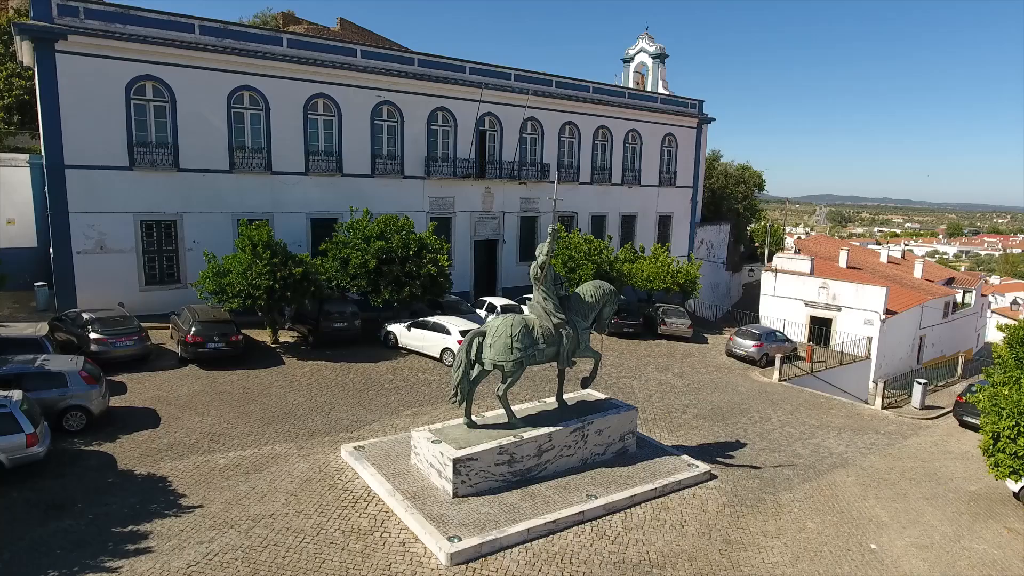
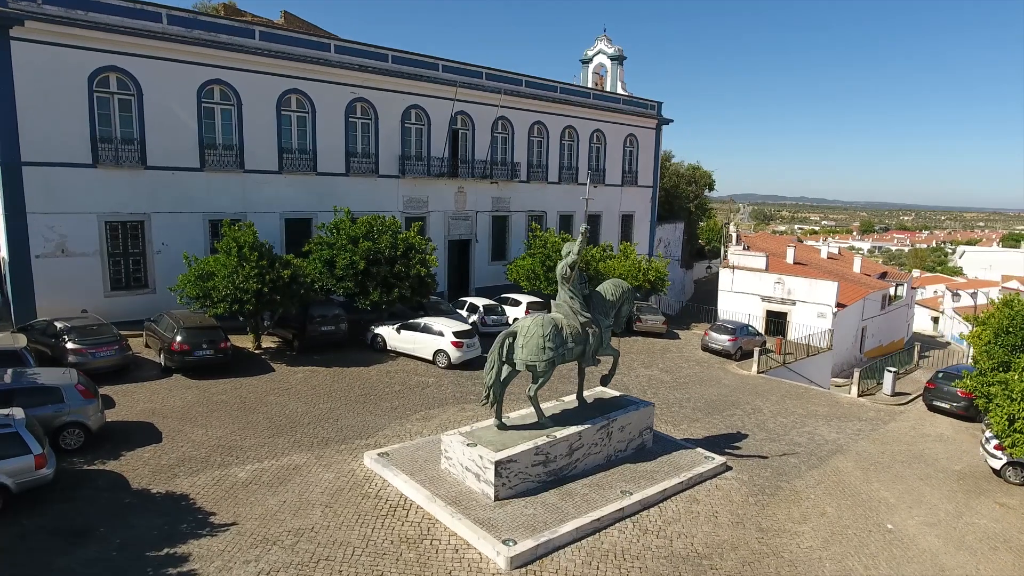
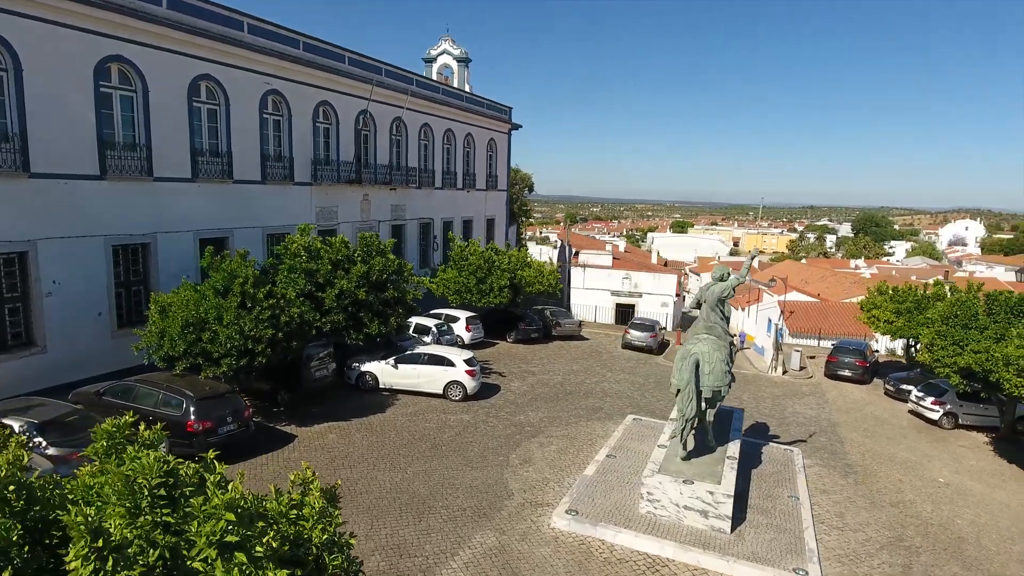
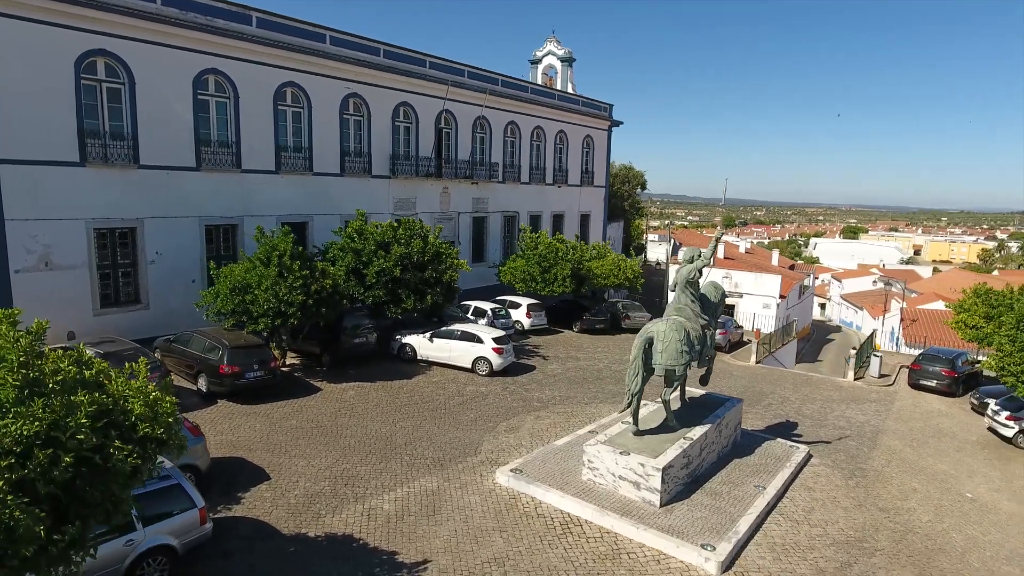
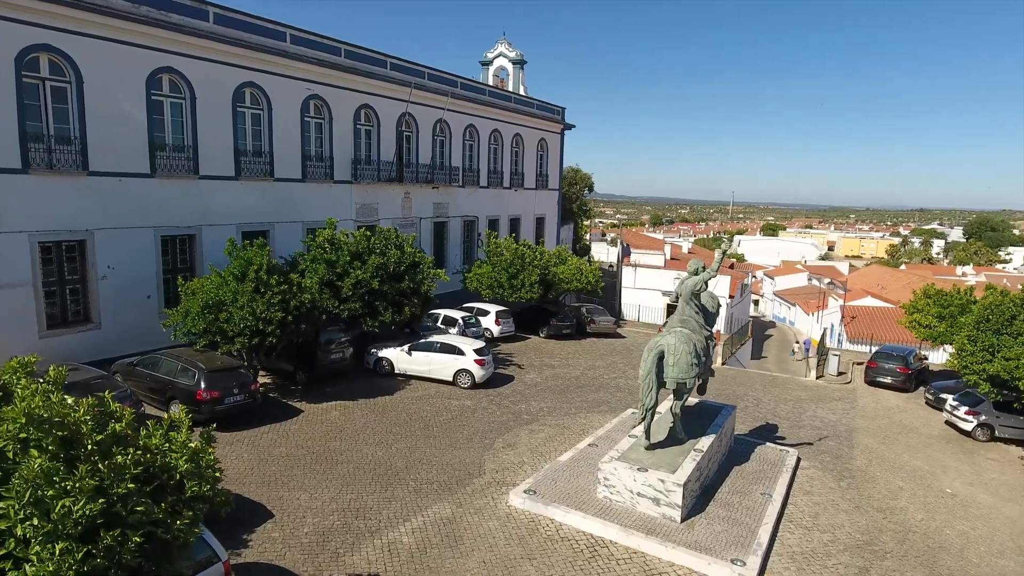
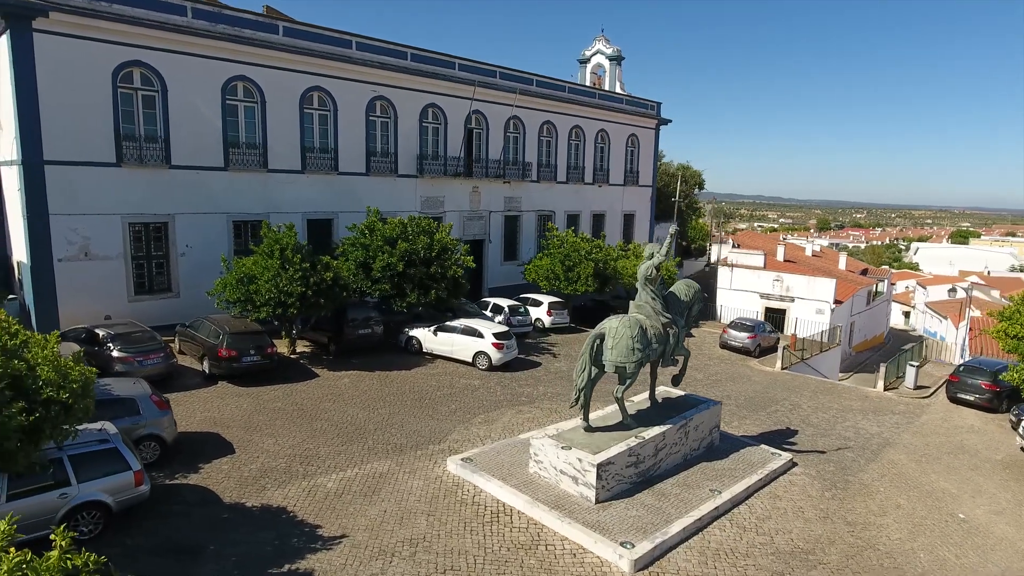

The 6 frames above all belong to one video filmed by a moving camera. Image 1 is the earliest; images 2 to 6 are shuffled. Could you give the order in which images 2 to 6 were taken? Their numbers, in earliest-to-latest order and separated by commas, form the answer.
2, 6, 4, 5, 3
